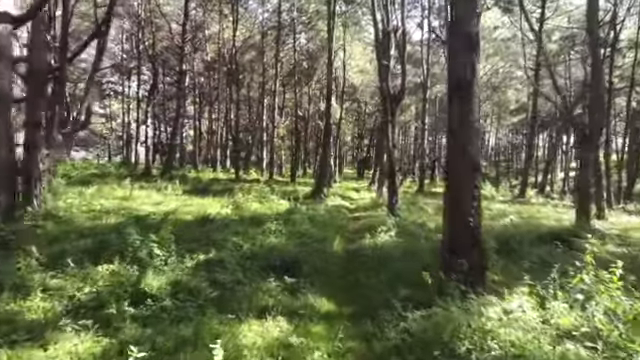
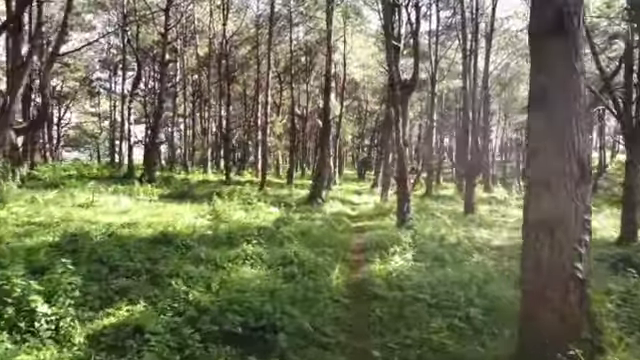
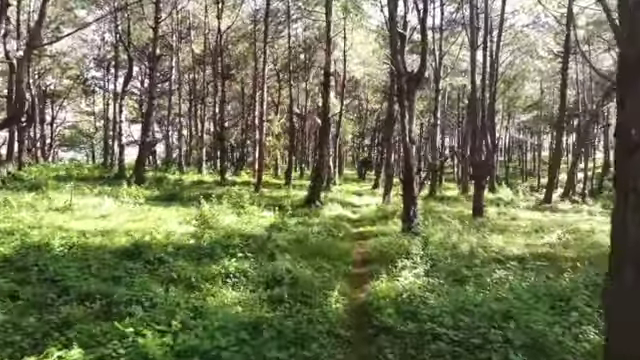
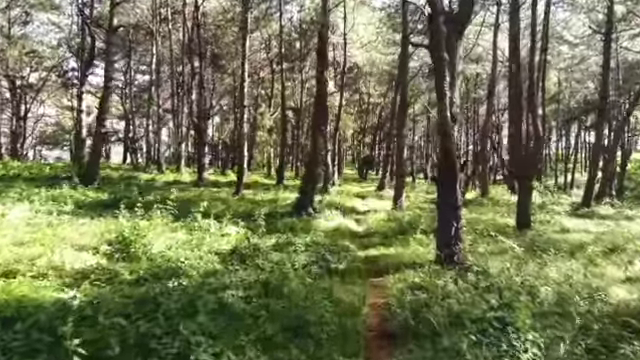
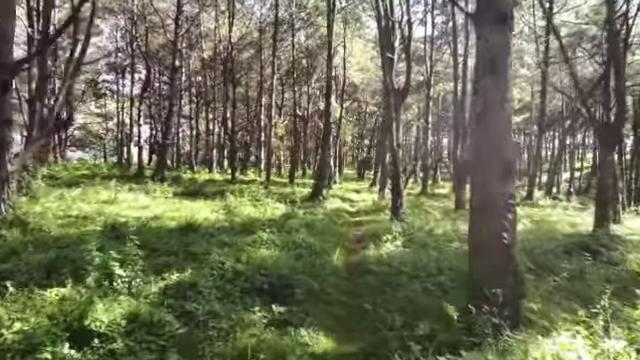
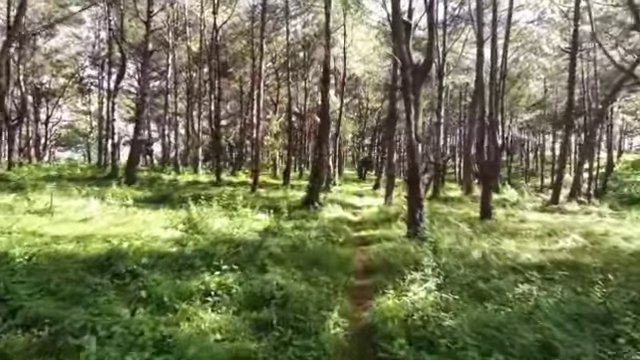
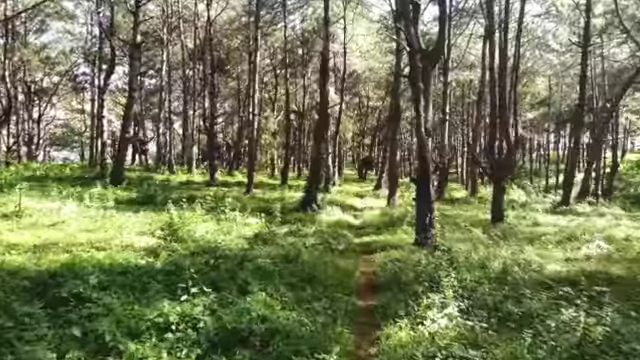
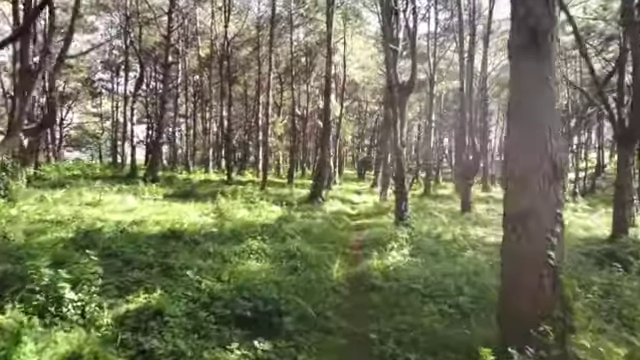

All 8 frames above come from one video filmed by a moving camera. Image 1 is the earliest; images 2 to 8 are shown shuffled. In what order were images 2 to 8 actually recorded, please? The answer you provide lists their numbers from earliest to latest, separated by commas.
5, 8, 2, 3, 6, 7, 4
